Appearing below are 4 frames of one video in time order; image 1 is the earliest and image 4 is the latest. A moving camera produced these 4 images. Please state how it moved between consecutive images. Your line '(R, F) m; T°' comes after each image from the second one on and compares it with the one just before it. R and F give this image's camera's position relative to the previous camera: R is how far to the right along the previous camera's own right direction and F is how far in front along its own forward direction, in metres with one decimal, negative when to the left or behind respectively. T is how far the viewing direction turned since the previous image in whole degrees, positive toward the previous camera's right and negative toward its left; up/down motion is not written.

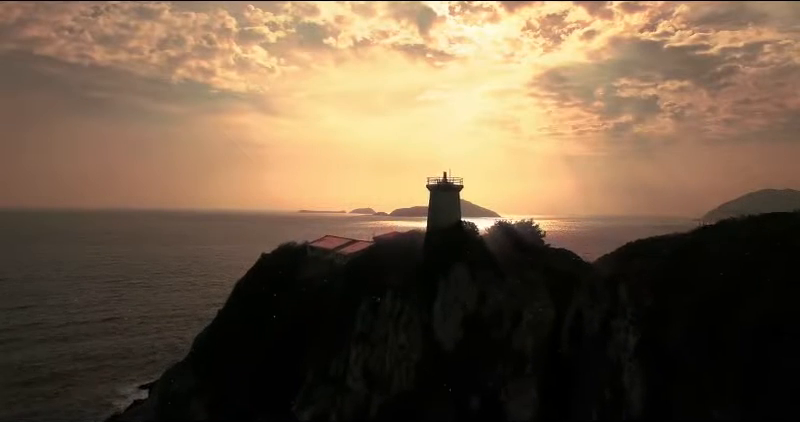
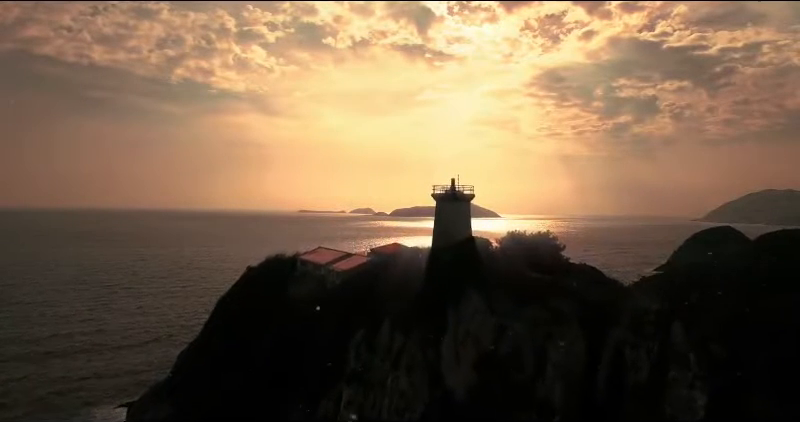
(-0.3, +0.9) m; 0°
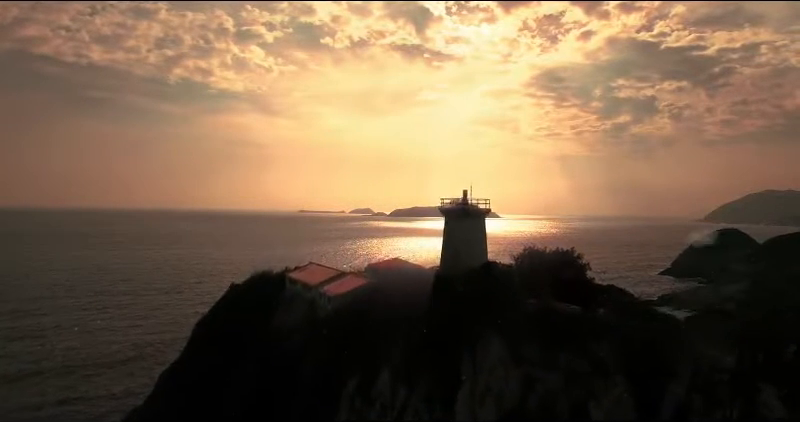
(-0.7, +0.4) m; 0°
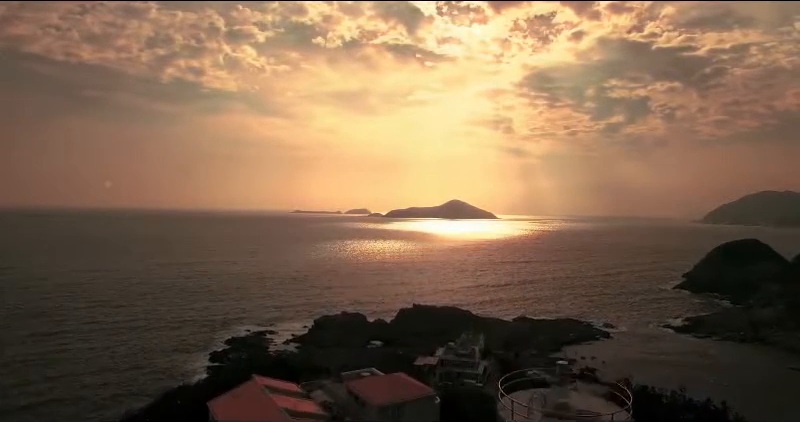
(-1.8, +2.8) m; +1°
